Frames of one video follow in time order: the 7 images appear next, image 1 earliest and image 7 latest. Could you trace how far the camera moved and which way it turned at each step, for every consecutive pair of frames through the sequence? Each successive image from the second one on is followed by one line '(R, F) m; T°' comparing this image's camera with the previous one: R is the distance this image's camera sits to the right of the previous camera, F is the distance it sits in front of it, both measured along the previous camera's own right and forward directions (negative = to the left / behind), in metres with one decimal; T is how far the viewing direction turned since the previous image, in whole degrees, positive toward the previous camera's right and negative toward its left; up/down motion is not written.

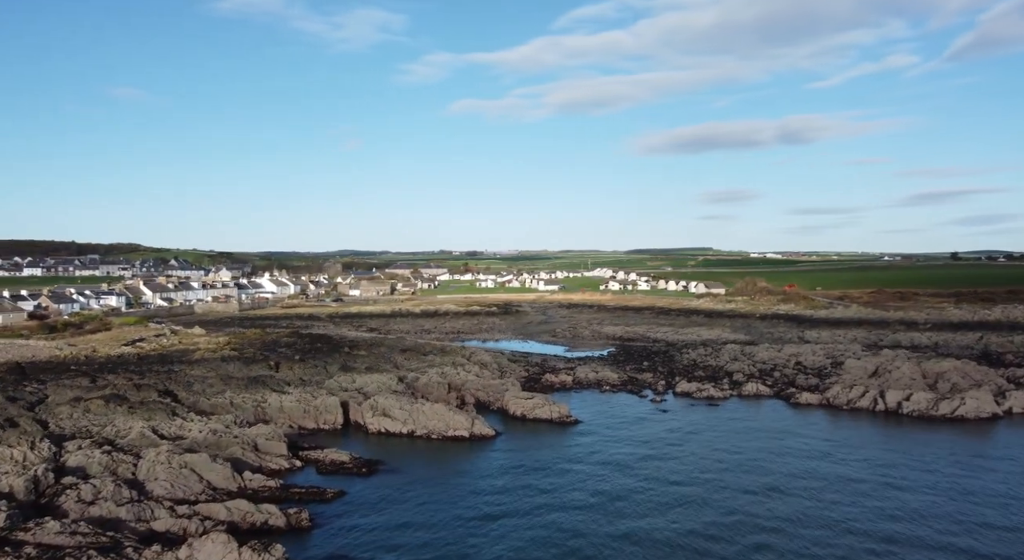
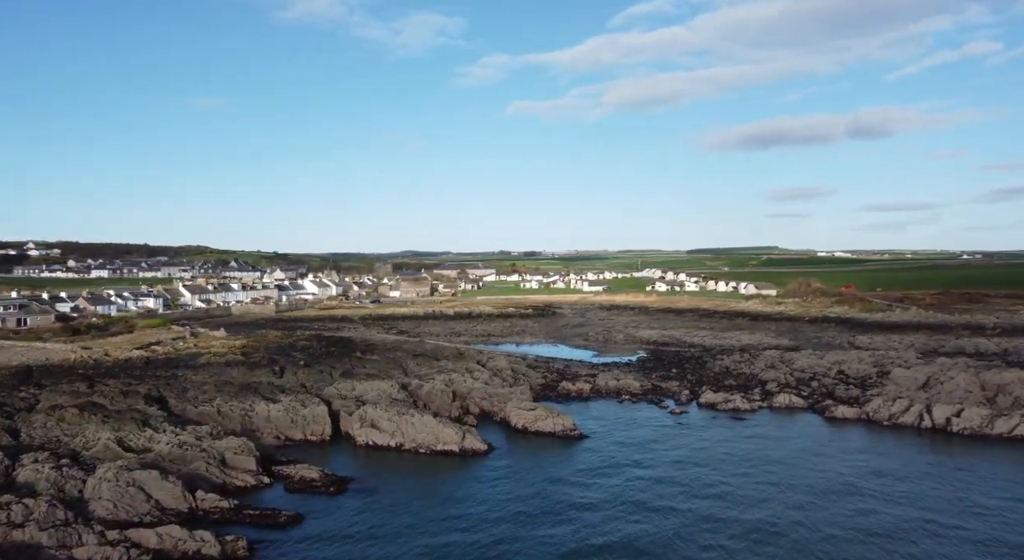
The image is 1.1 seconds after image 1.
(+2.1, +2.0) m; -5°
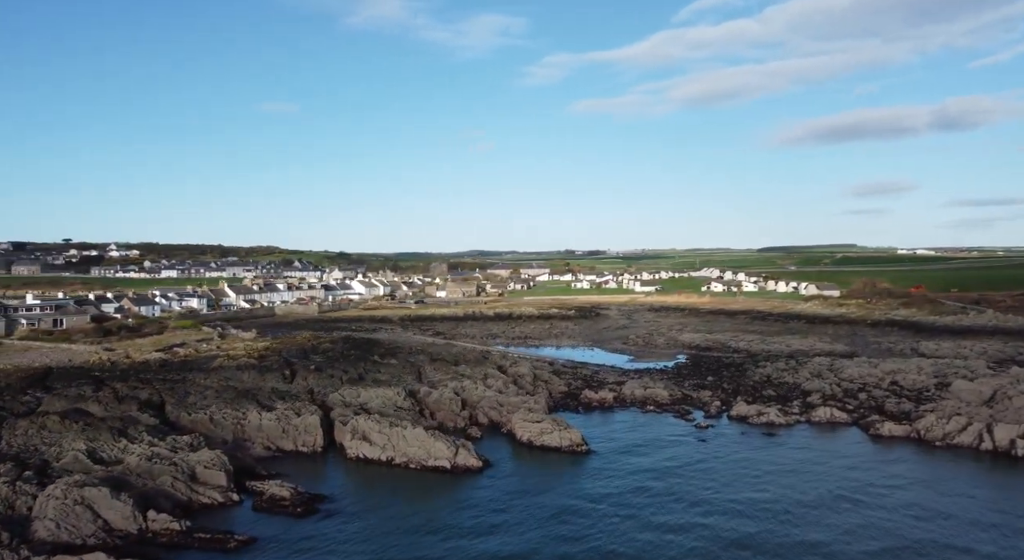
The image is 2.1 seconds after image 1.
(+2.1, +2.0) m; -5°
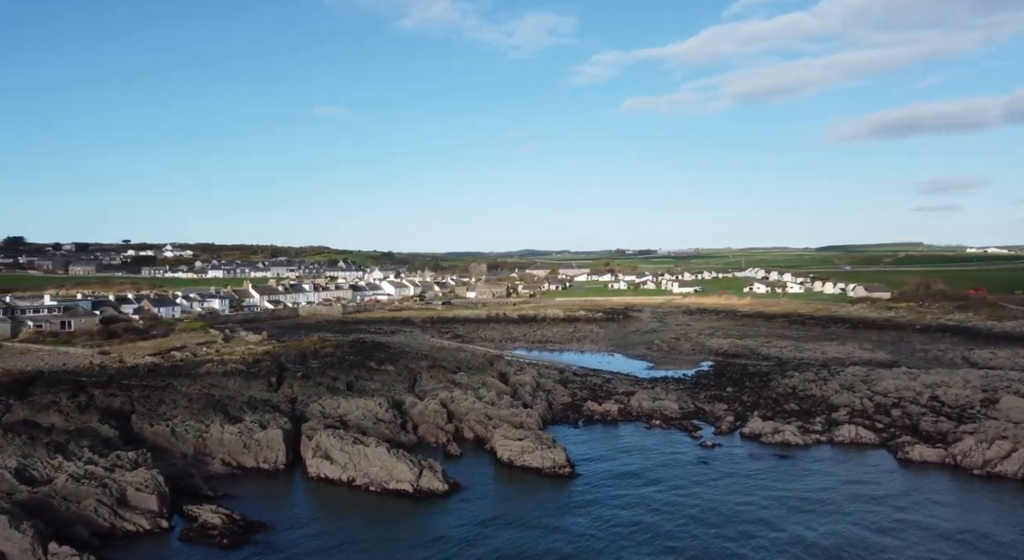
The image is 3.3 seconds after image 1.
(+2.2, +2.4) m; -4°
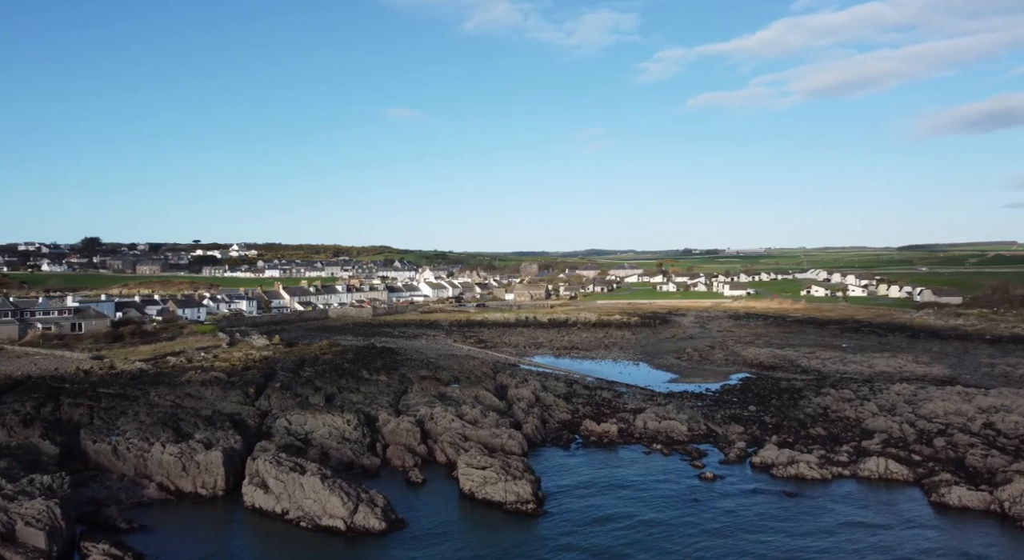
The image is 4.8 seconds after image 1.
(+2.8, +2.9) m; -5°
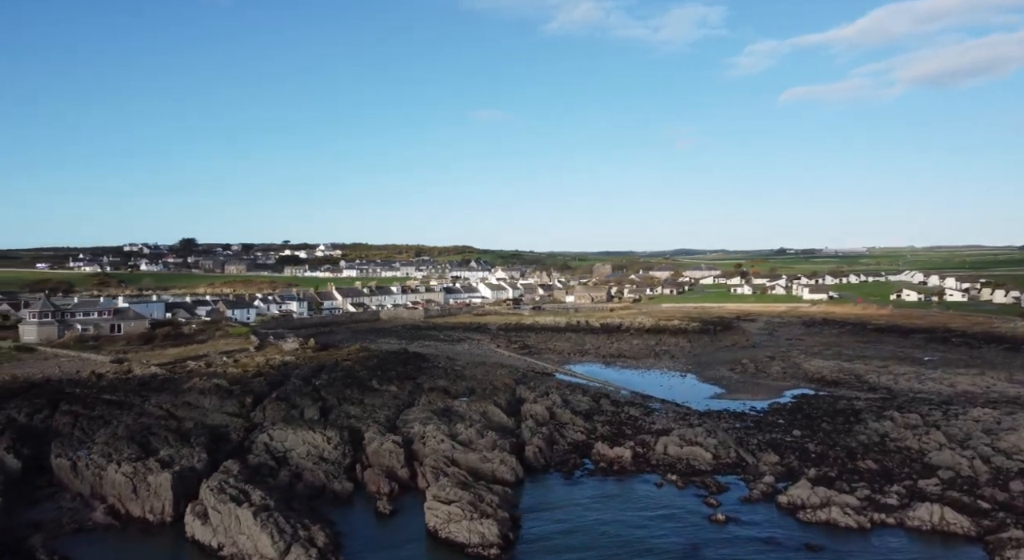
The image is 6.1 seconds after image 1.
(+2.8, +2.9) m; -7°
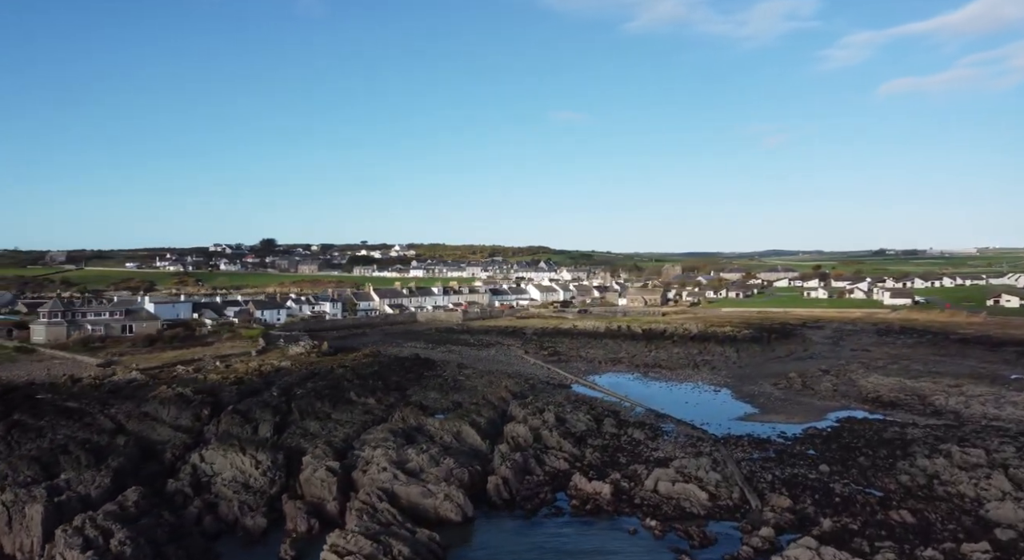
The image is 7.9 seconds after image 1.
(+3.4, +3.8) m; -6°
